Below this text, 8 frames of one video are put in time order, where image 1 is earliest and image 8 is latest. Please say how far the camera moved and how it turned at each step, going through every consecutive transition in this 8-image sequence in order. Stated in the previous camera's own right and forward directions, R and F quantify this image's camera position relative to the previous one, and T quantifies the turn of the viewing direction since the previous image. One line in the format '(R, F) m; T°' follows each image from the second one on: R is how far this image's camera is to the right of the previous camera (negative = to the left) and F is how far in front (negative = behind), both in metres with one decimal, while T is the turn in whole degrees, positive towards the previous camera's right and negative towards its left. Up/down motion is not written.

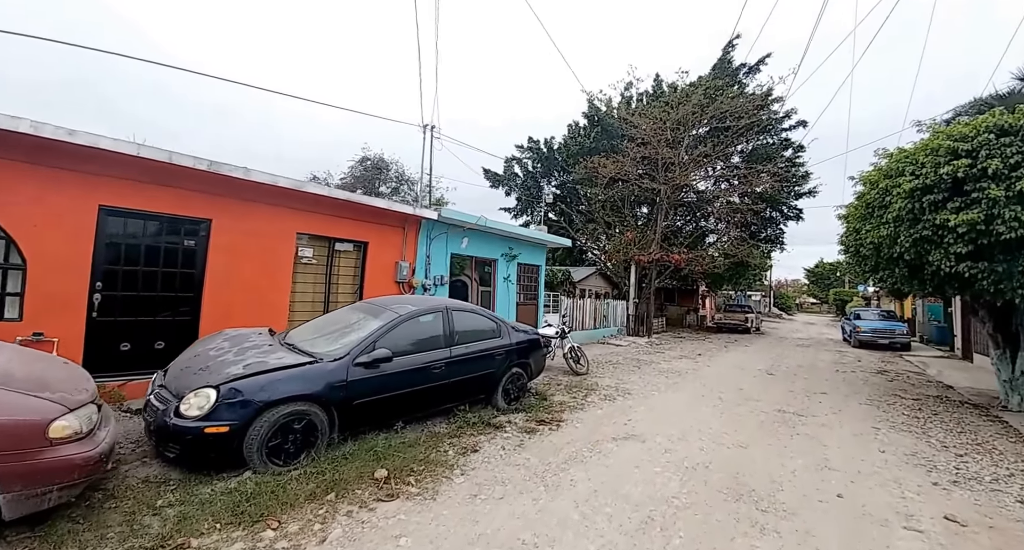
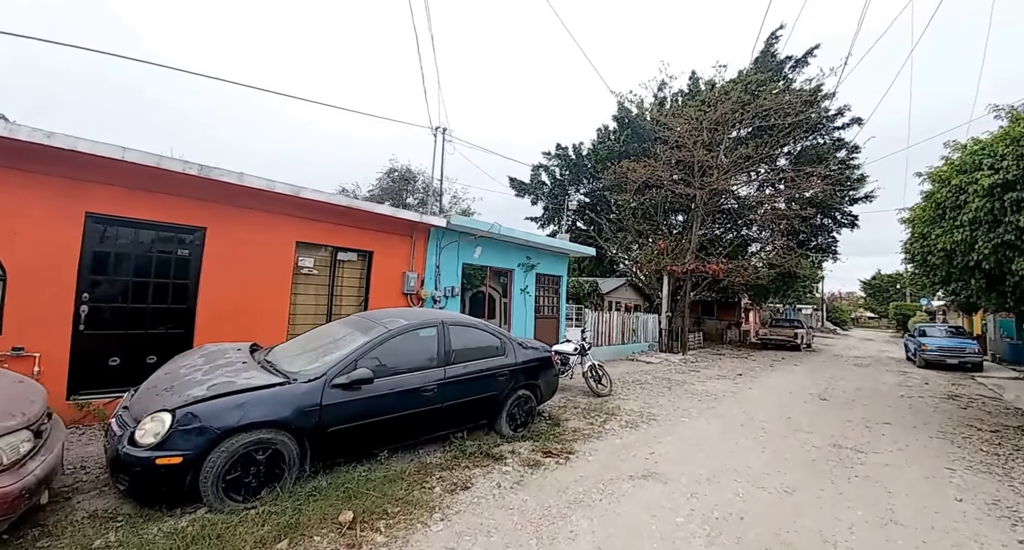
(+0.4, +0.5) m; -5°
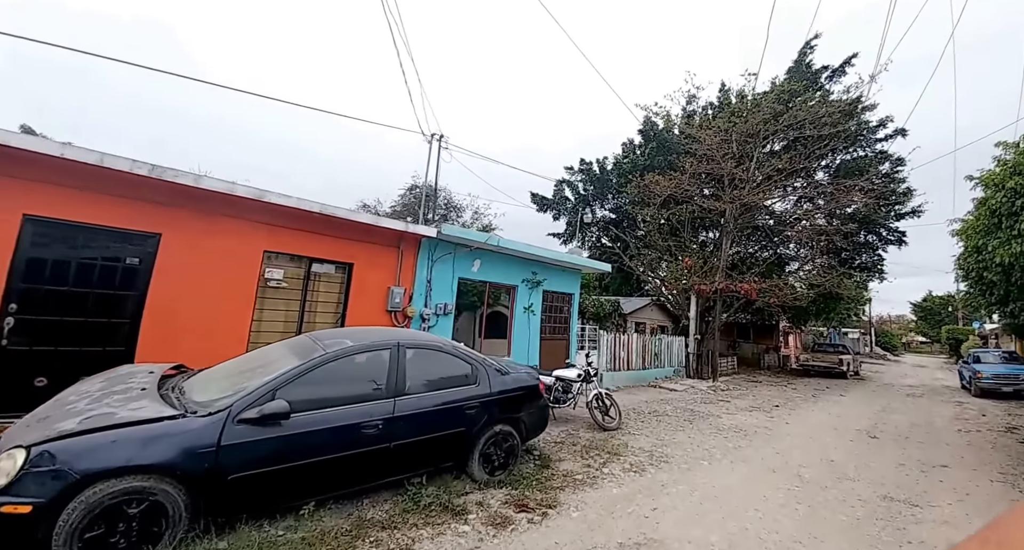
(+0.5, +0.7) m; -4°
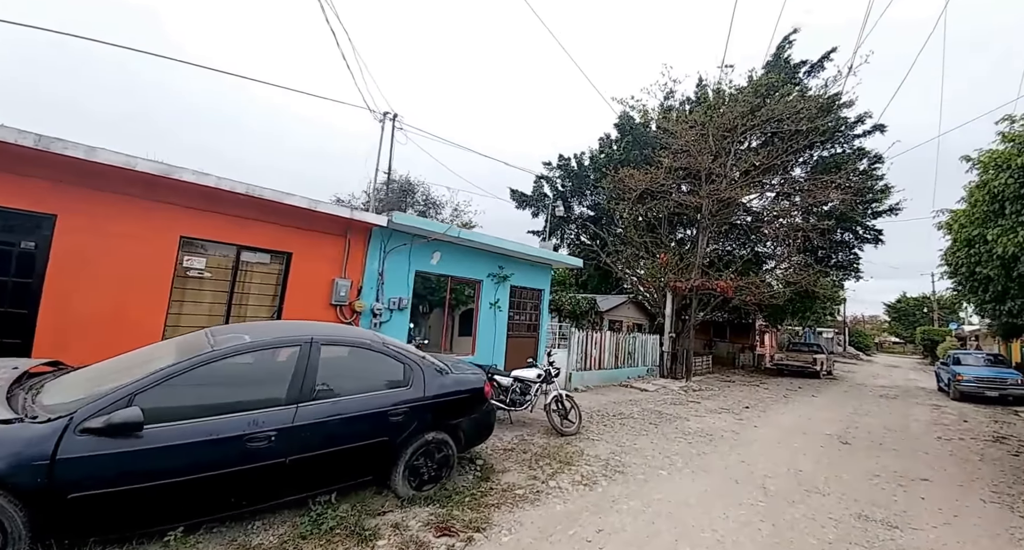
(+0.5, +0.5) m; +2°
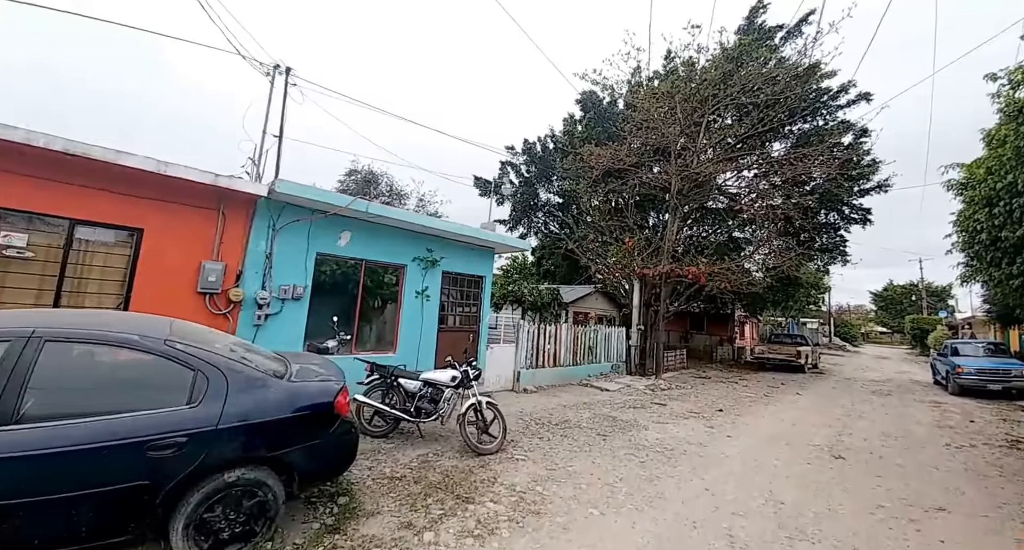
(+0.9, +1.2) m; +2°
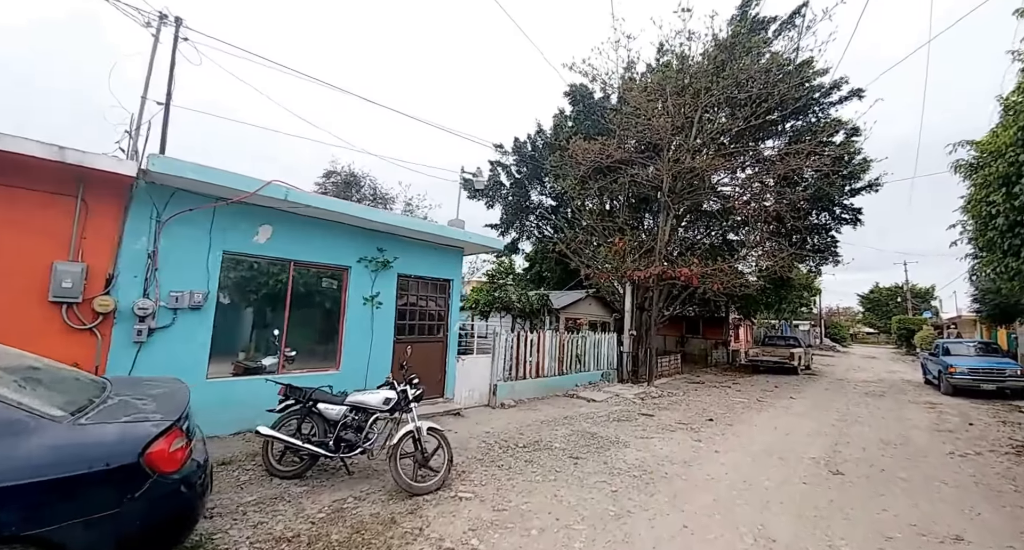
(+0.5, +0.7) m; +2°
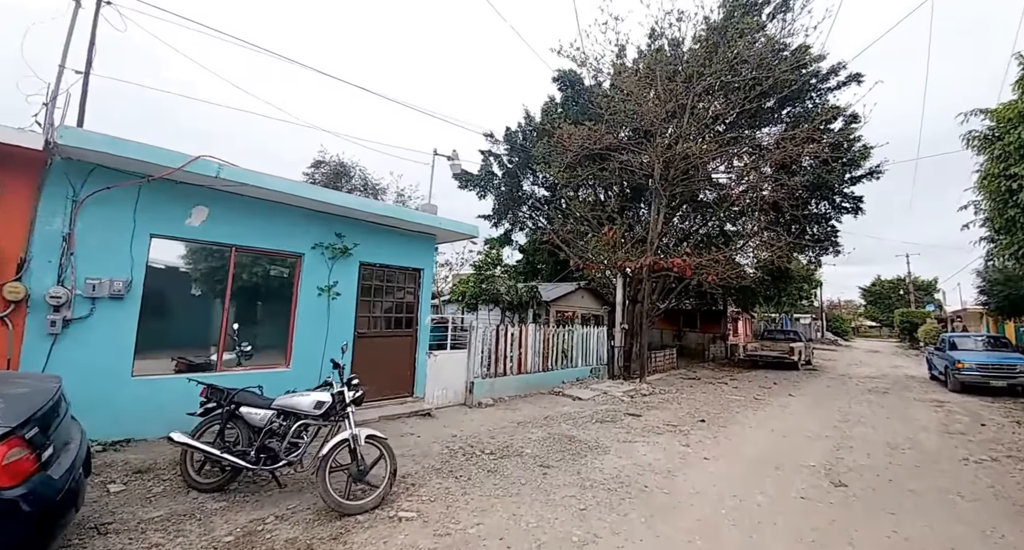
(+0.4, +0.5) m; 0°
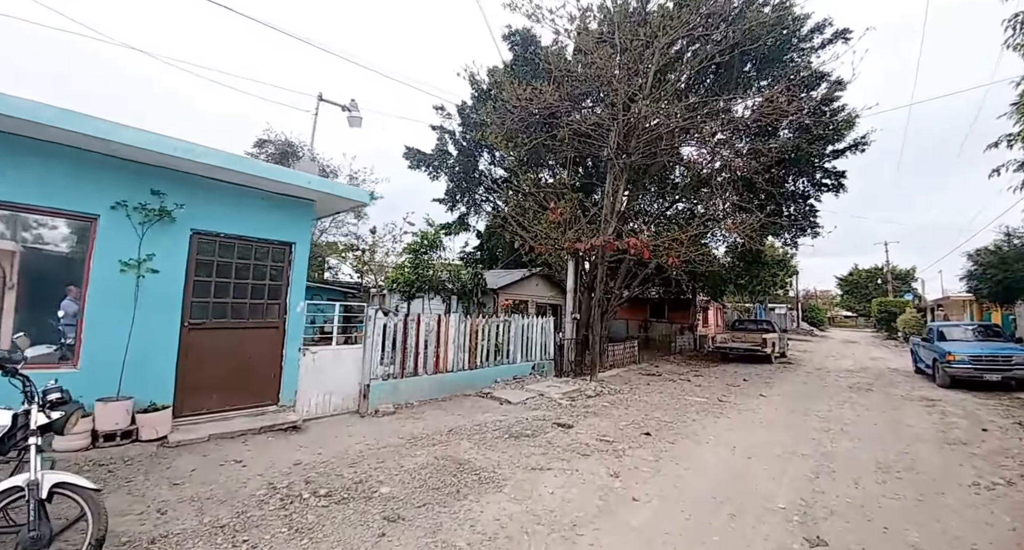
(+1.1, +1.4) m; +1°
